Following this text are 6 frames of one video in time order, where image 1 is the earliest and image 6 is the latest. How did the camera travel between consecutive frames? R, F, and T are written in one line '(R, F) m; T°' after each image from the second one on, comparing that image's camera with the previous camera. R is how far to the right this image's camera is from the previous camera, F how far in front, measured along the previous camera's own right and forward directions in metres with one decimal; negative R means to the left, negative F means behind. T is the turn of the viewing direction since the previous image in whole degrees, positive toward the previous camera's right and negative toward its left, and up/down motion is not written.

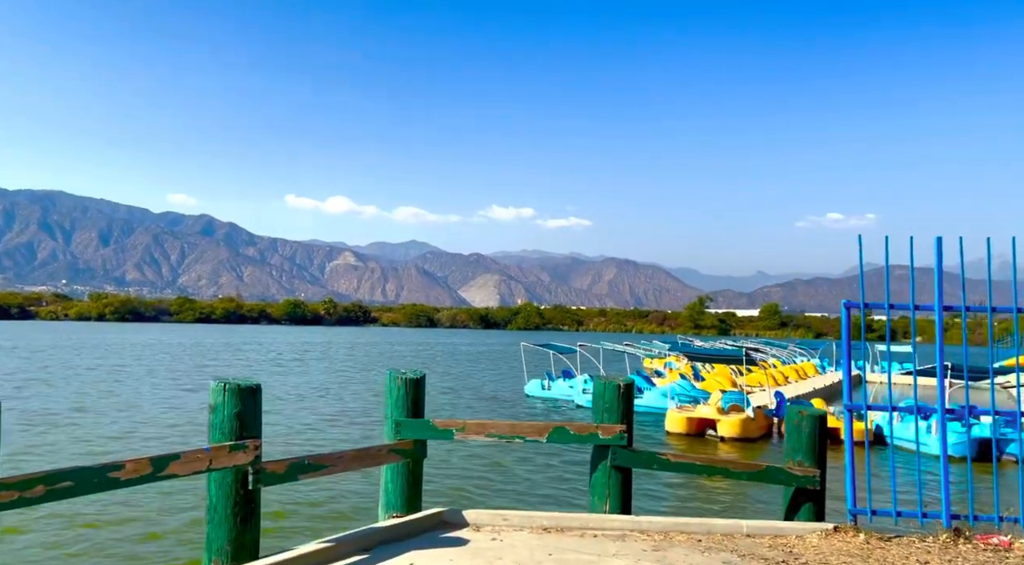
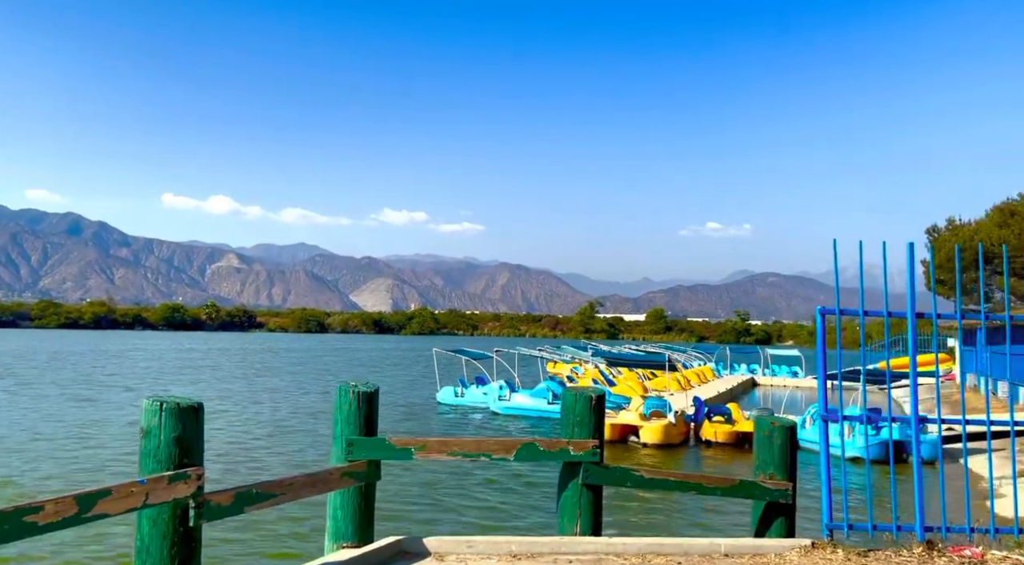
(-0.6, +0.9) m; +7°
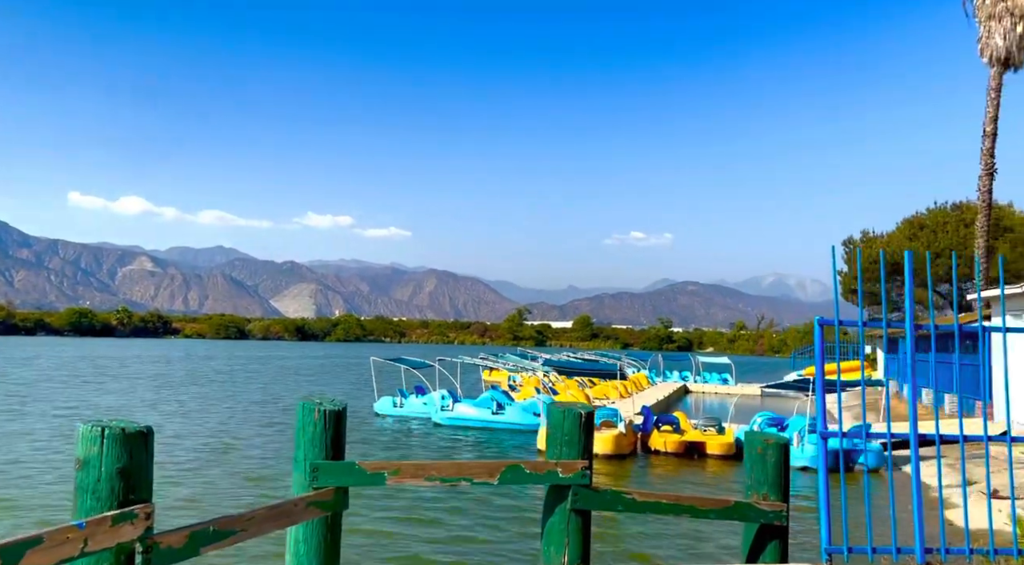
(-0.4, +0.8) m; +4°
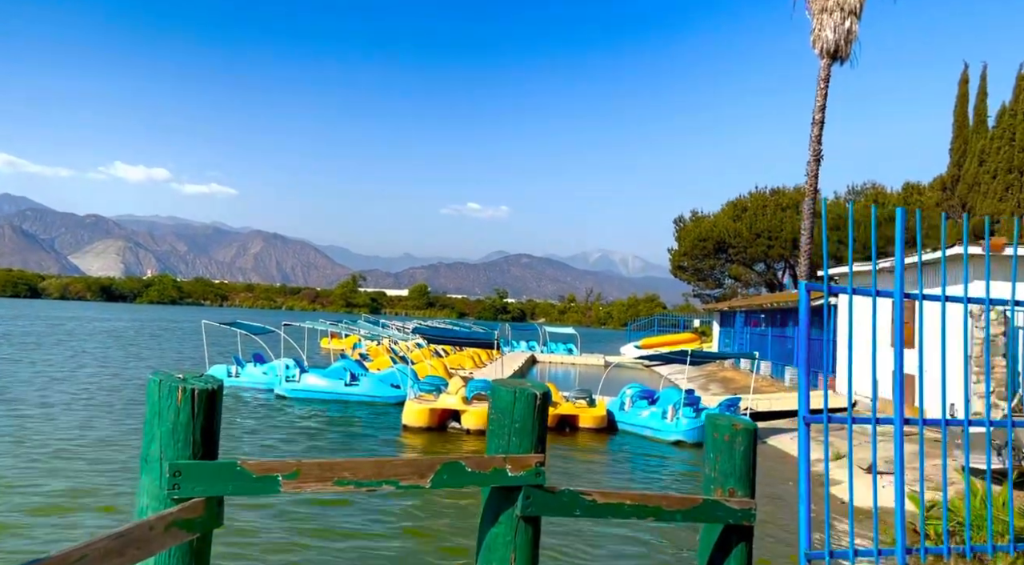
(-0.6, +1.9) m; +10°
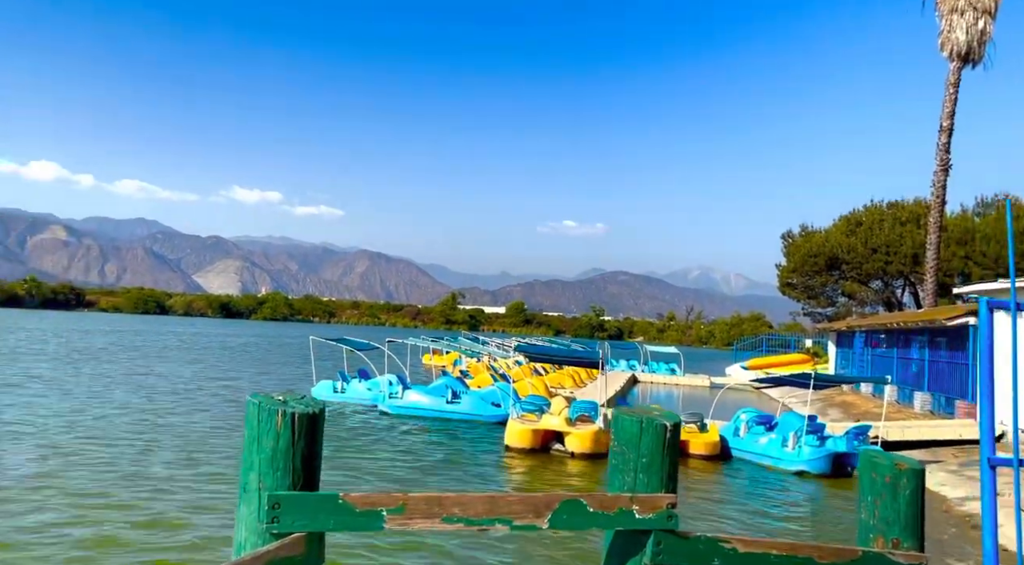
(-0.2, +0.5) m; -6°
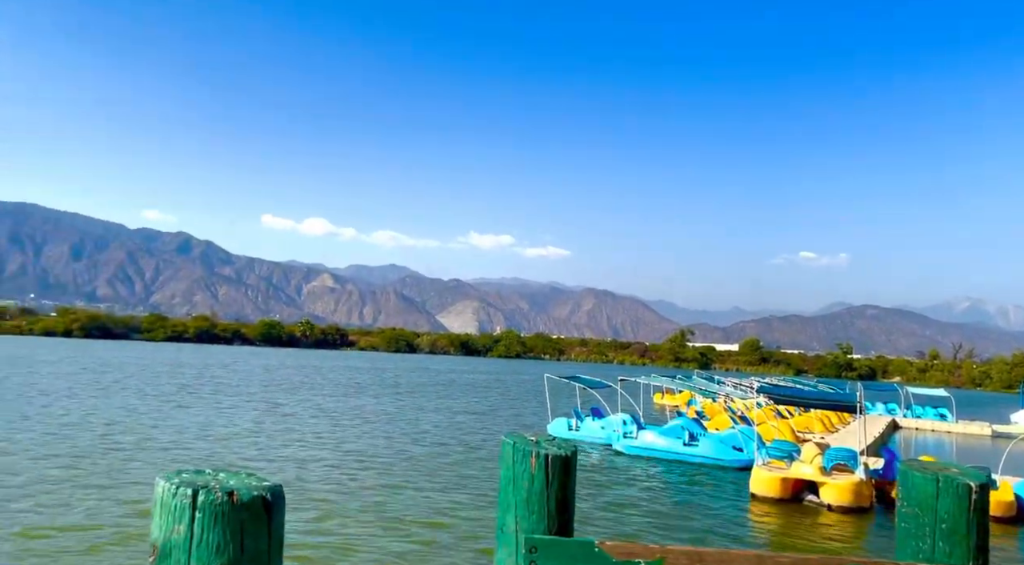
(-0.2, +0.6) m; -13°
